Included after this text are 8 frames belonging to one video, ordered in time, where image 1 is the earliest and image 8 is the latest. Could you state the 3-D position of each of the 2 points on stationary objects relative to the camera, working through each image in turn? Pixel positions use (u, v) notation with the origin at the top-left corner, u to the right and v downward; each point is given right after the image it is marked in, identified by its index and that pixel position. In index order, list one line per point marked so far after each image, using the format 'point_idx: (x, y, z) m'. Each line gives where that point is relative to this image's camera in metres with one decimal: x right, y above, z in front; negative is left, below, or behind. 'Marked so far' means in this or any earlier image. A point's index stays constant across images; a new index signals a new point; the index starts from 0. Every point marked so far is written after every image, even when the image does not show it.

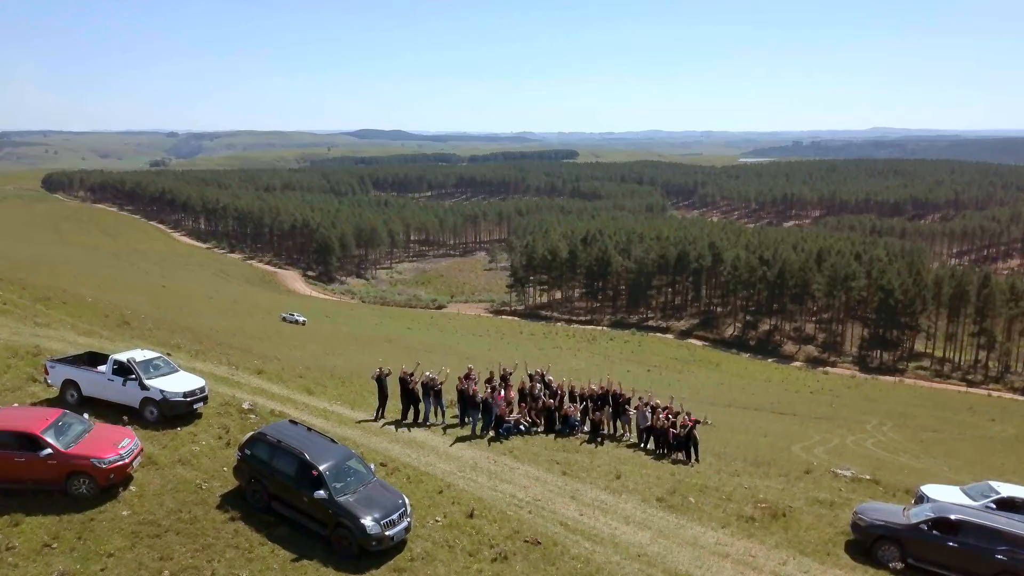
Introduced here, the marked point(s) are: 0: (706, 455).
0: (+4.8, -4.1, +18.7) m
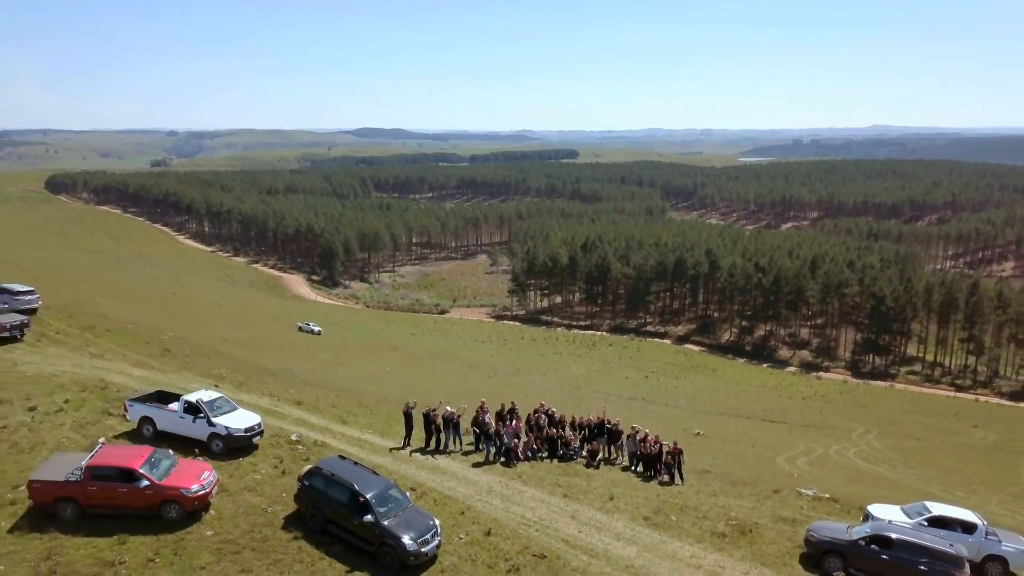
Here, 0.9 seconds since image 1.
0: (+5.0, -4.7, +20.1) m
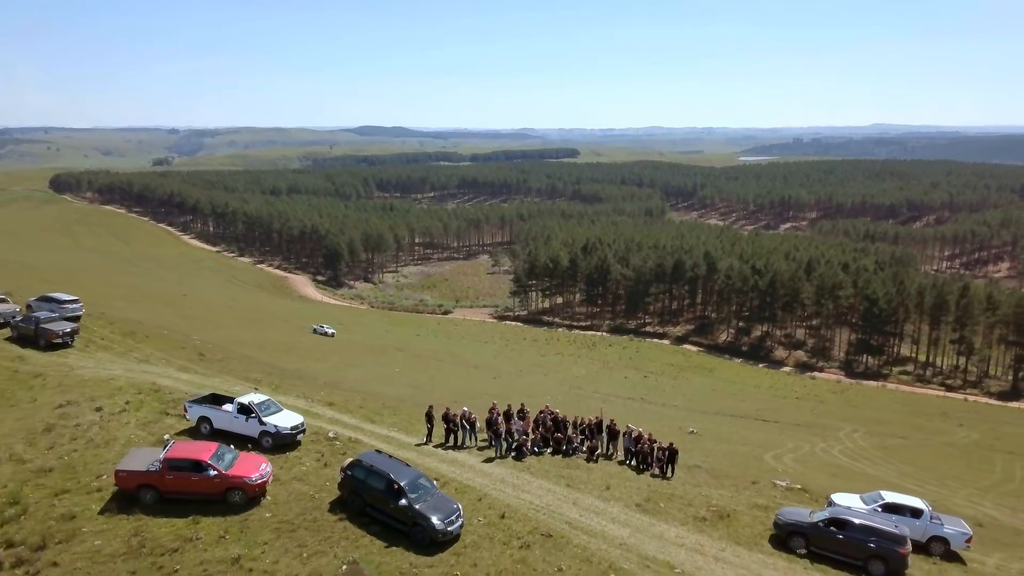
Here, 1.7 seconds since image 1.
0: (+5.1, -4.9, +21.5) m
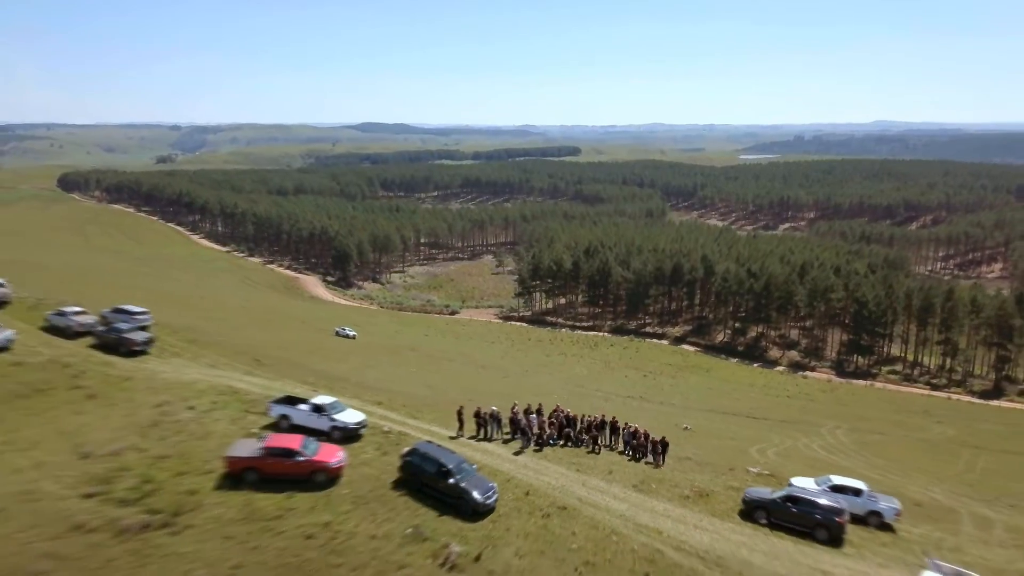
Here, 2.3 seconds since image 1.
0: (+5.5, -5.2, +23.9) m
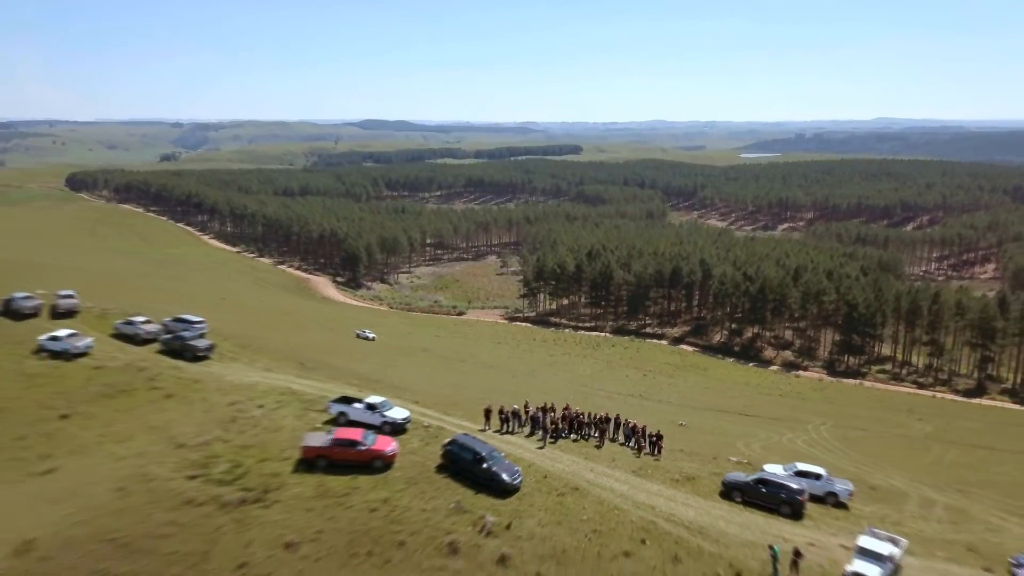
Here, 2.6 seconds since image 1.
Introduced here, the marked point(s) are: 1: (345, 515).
0: (+5.9, -5.6, +26.6) m
1: (-2.9, -4.1, +13.7) m
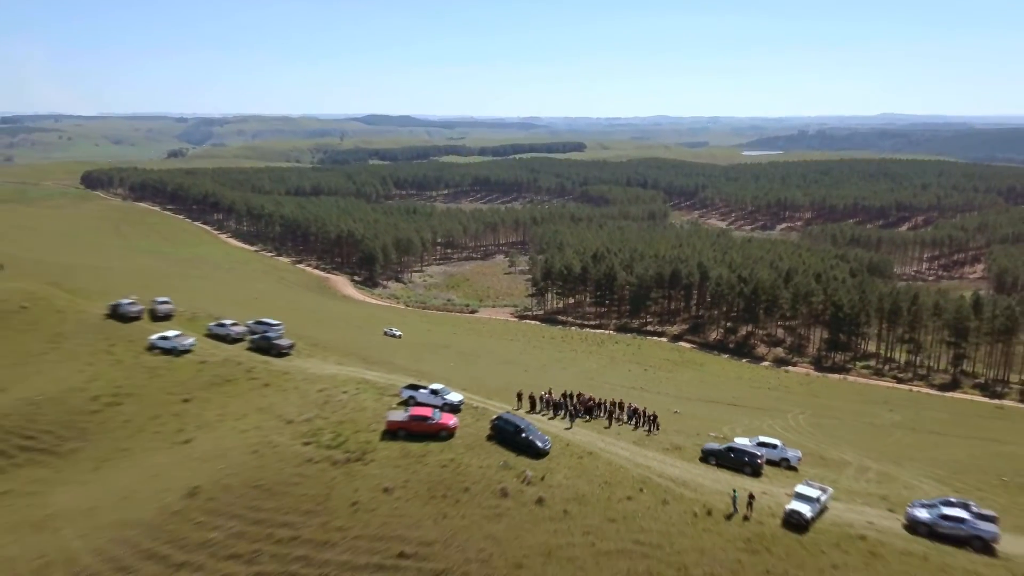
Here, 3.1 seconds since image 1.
0: (+6.7, -5.9, +31.3) m
1: (-2.2, -4.5, +18.5) m
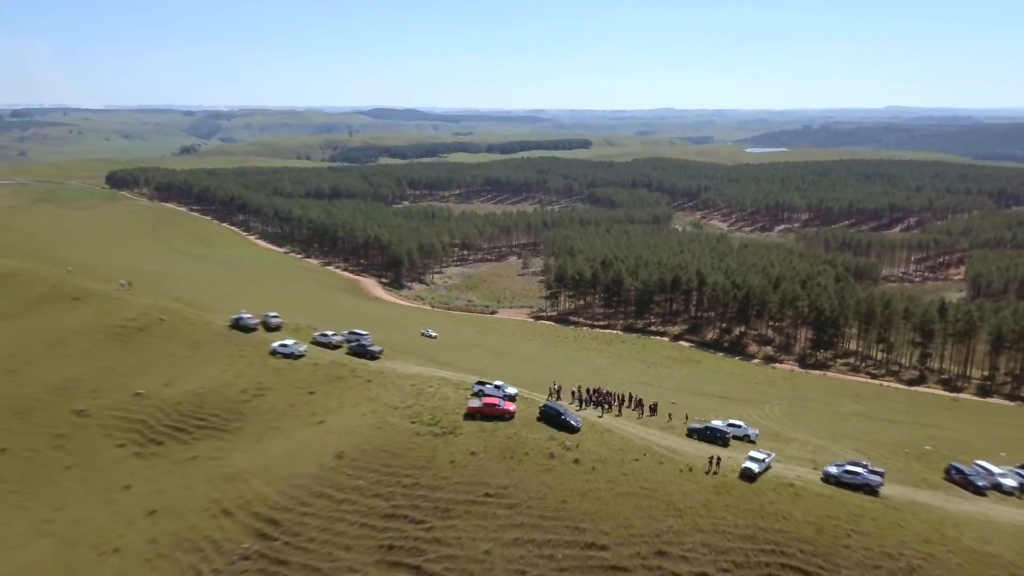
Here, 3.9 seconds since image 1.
0: (+8.3, -6.7, +39.5) m
1: (-0.7, -5.4, +26.7) m
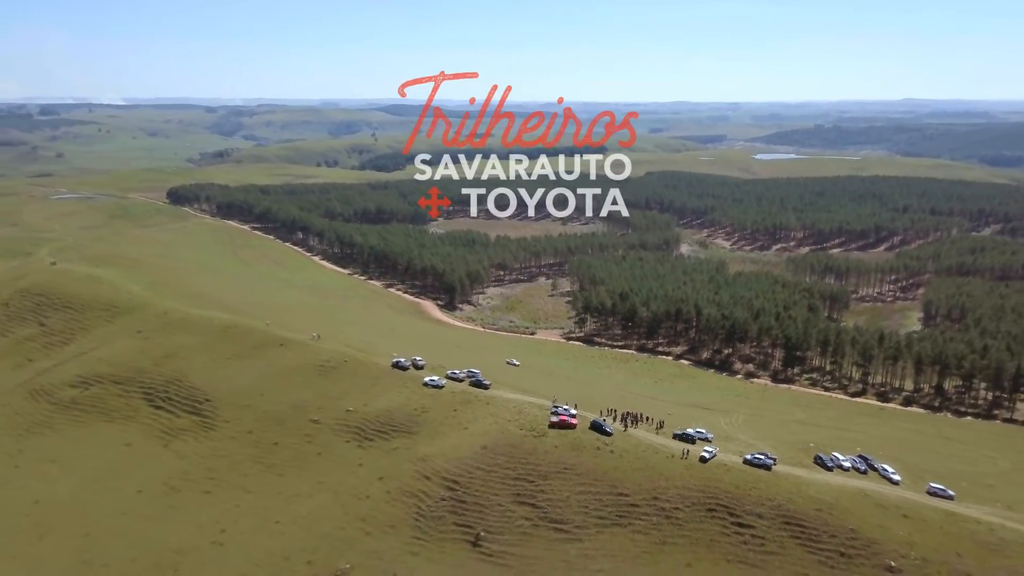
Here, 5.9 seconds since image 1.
0: (+12.5, -11.0, +61.3) m
1: (+3.4, -9.8, +48.7) m
